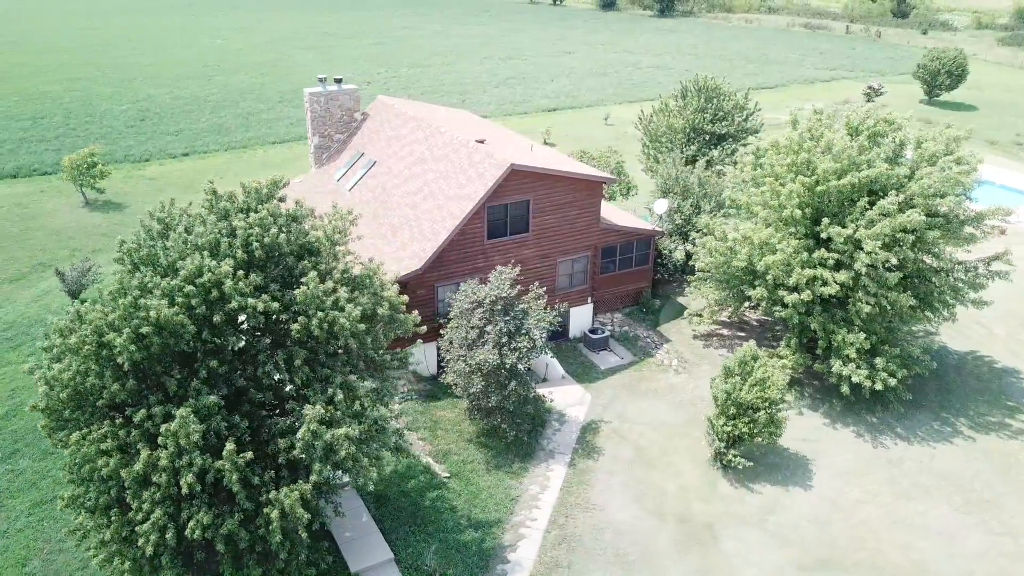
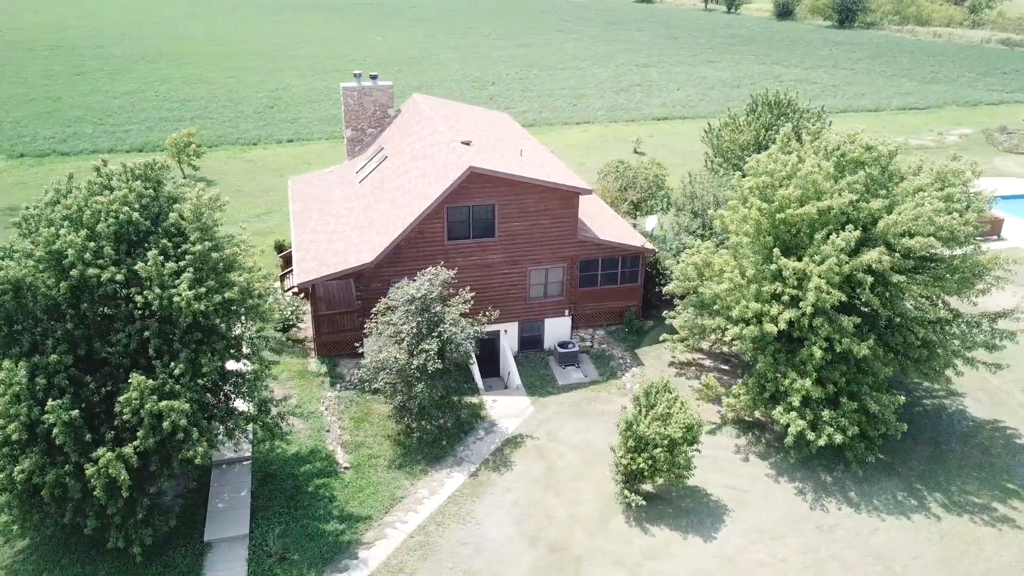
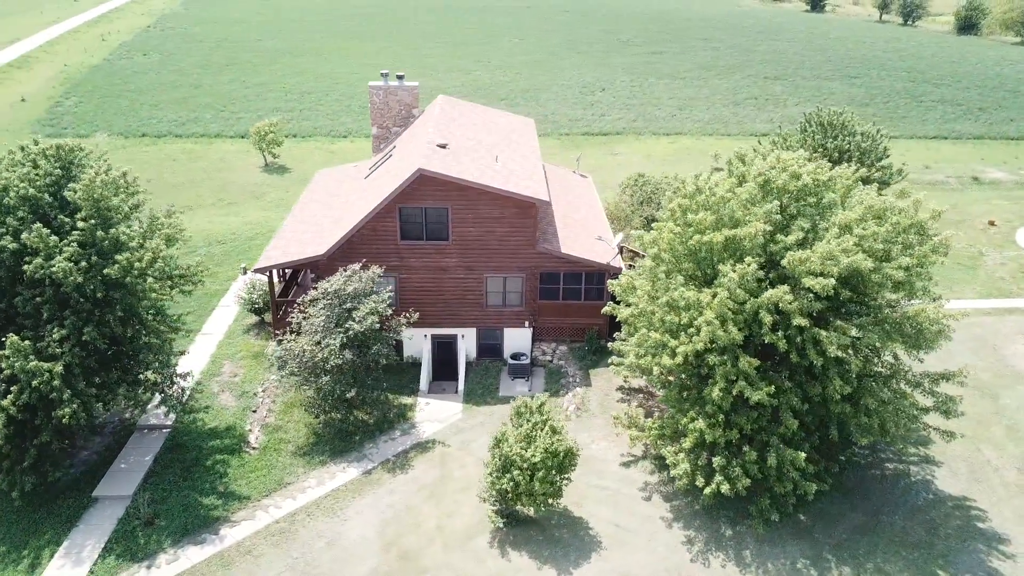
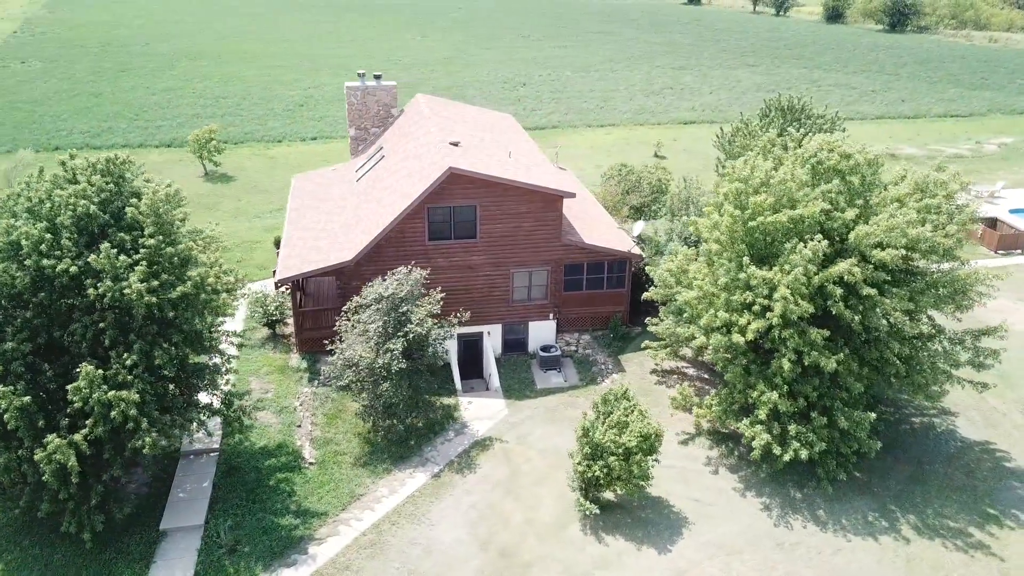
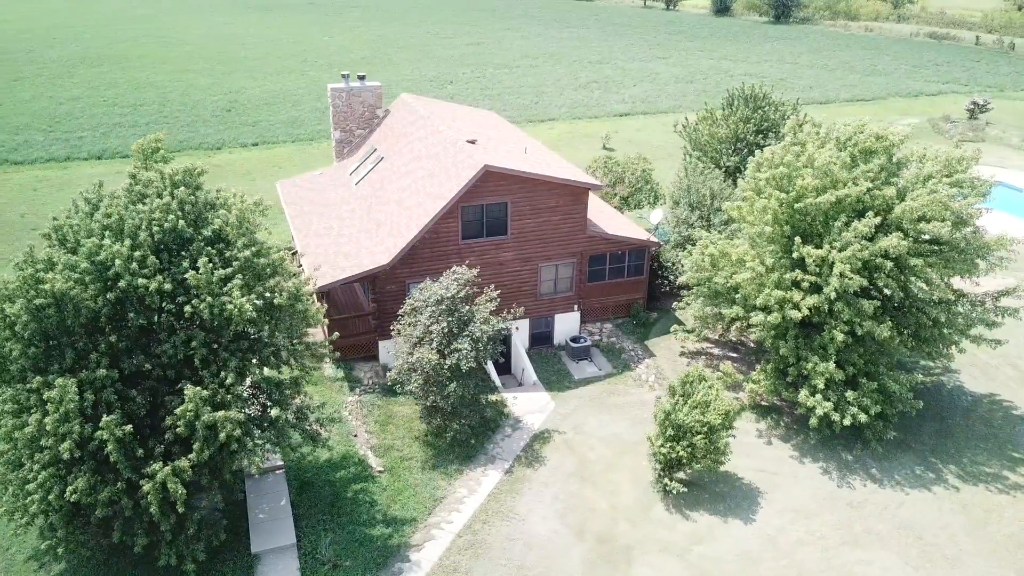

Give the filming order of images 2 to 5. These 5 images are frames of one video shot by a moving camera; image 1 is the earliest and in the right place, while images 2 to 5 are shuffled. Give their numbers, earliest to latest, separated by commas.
5, 2, 4, 3
